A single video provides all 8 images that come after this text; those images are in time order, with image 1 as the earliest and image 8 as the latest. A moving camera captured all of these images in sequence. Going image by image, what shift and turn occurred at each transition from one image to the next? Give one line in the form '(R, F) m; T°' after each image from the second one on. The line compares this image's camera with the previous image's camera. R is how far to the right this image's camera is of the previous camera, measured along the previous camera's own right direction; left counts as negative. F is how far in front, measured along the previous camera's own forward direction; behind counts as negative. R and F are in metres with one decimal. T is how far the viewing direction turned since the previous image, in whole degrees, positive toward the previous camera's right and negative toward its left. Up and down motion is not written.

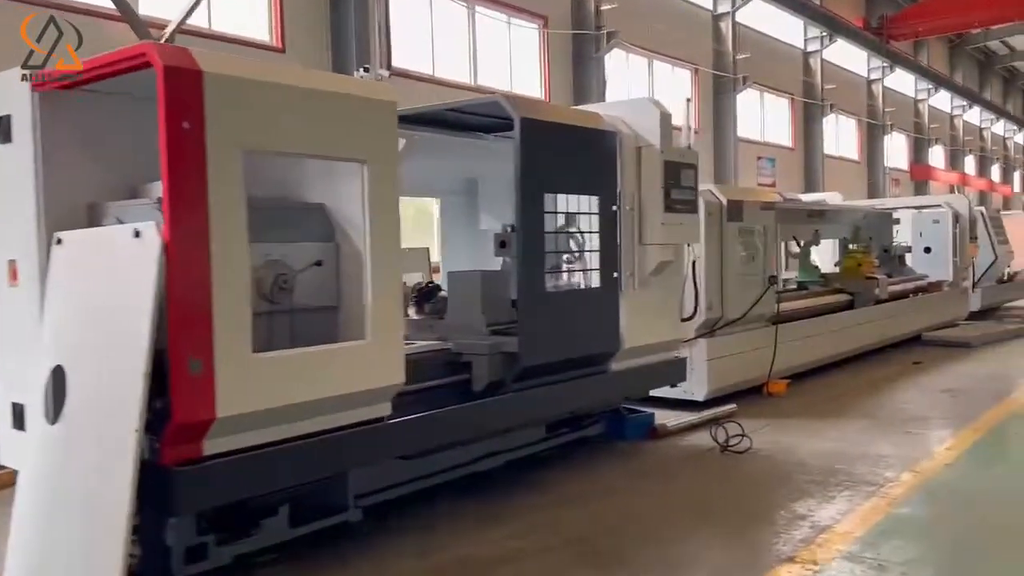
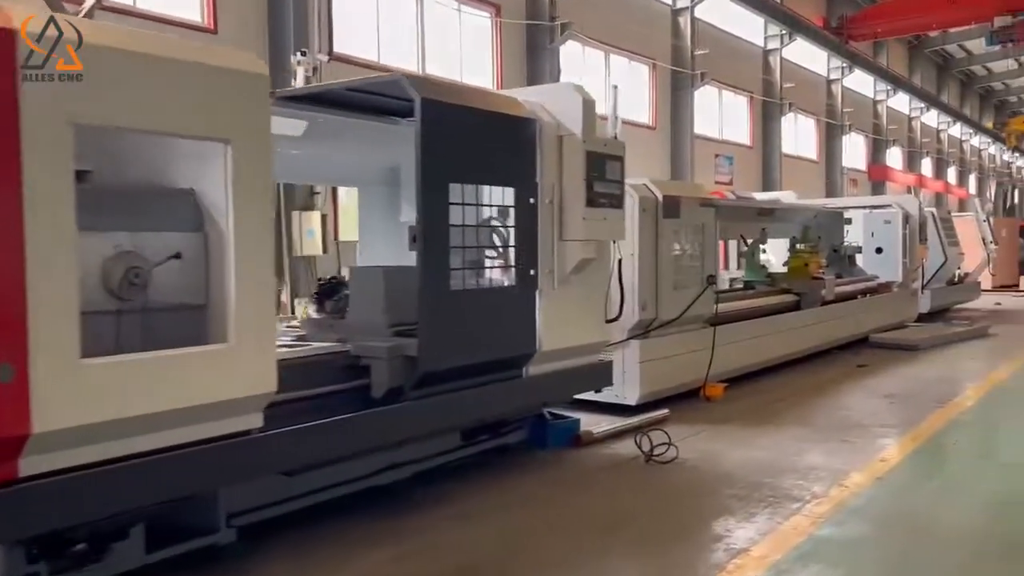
(+0.2, +0.2) m; +2°
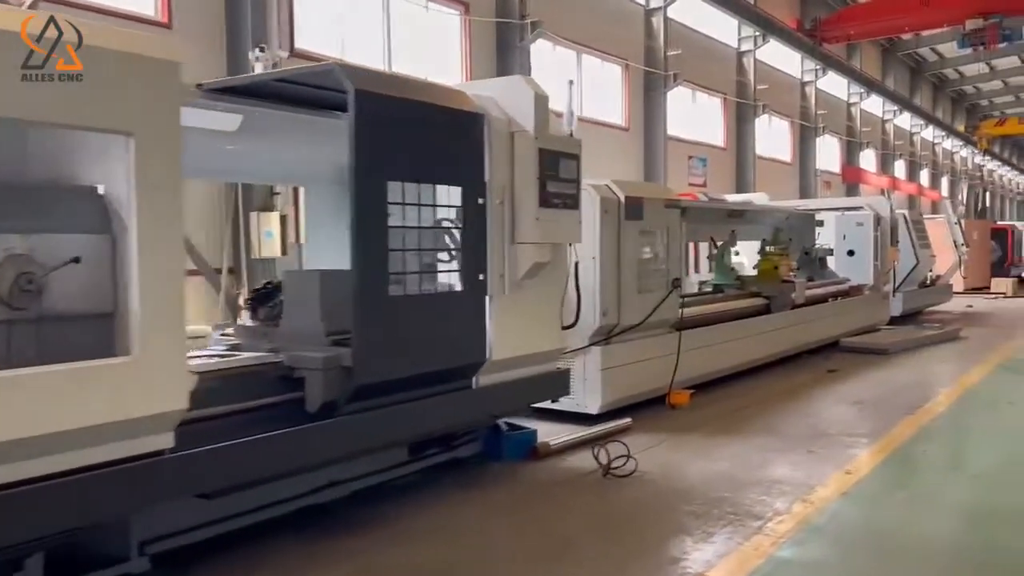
(+0.1, +0.2) m; +1°
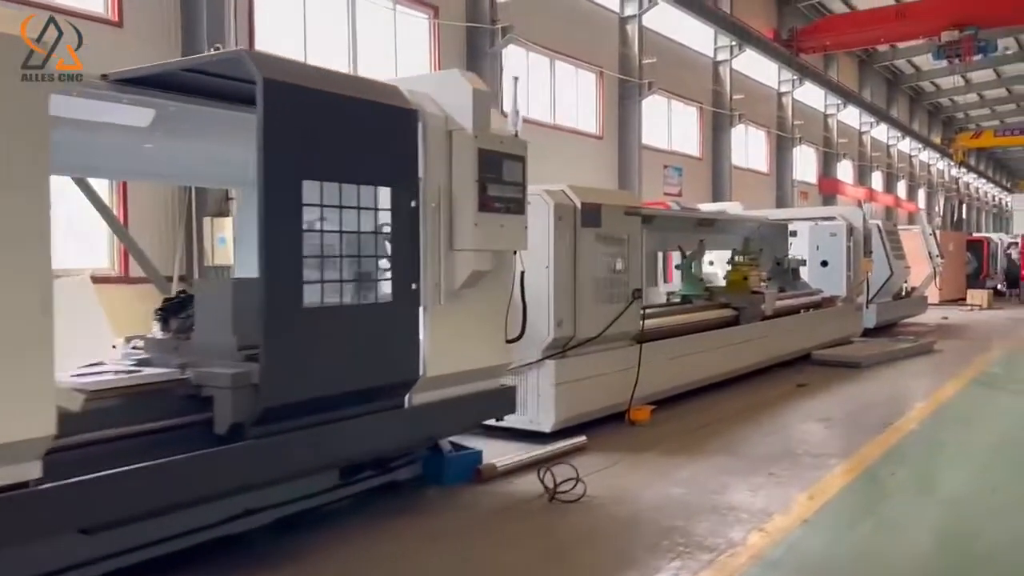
(+0.1, +0.2) m; +1°
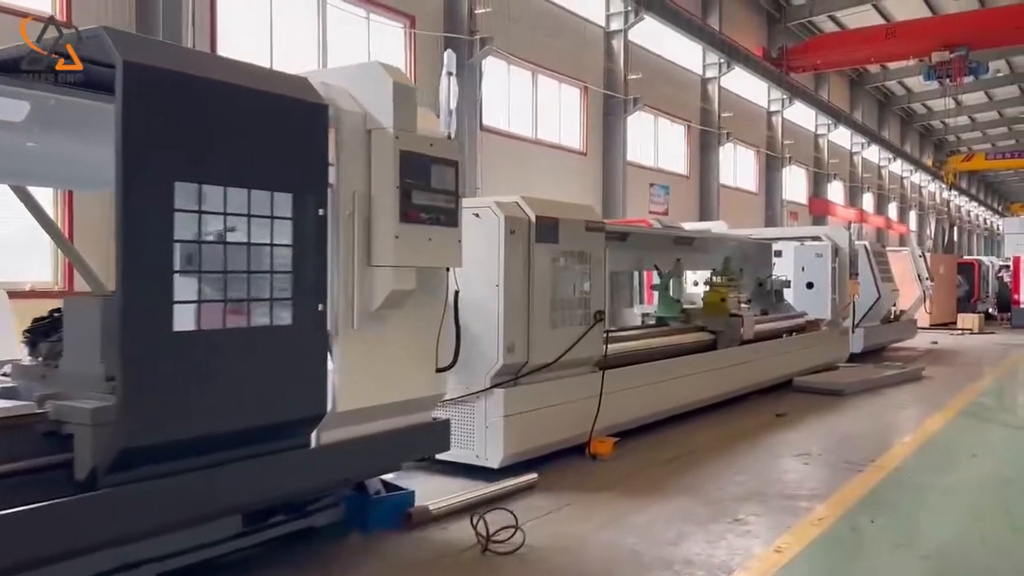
(+0.2, +0.3) m; 0°
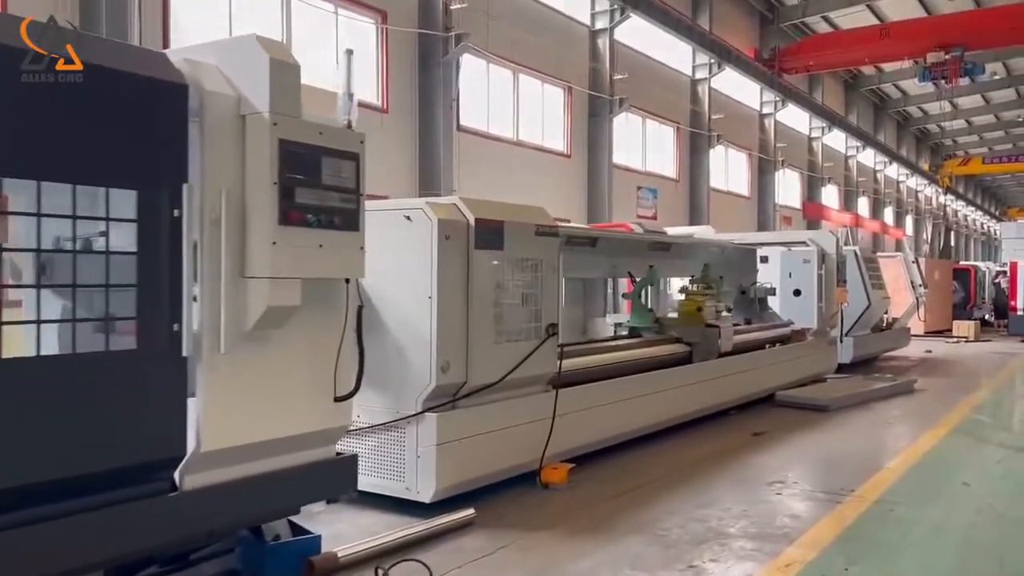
(+0.2, +0.3) m; 0°
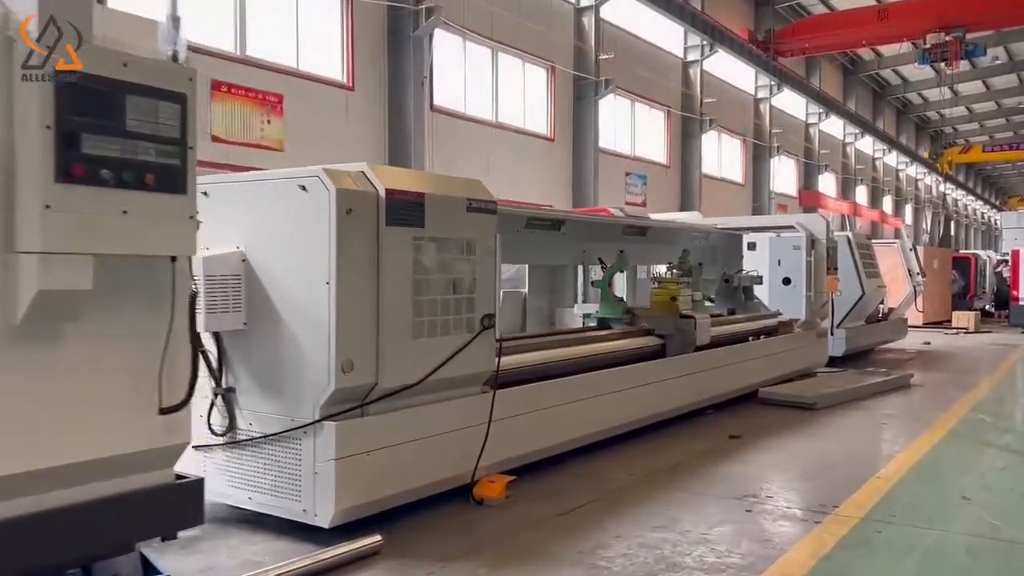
(+0.2, +0.5) m; 0°
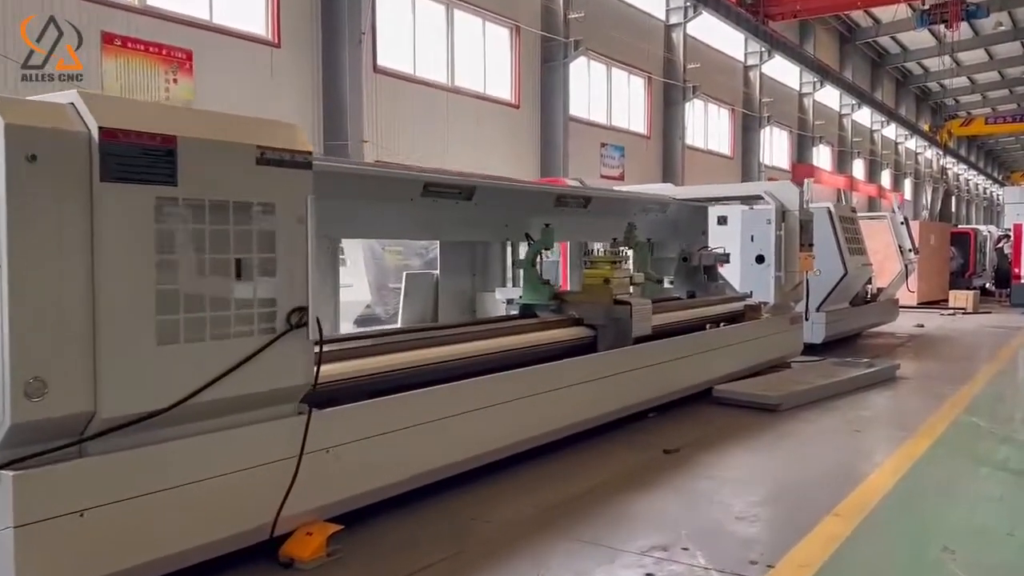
(+0.4, +0.8) m; 0°
